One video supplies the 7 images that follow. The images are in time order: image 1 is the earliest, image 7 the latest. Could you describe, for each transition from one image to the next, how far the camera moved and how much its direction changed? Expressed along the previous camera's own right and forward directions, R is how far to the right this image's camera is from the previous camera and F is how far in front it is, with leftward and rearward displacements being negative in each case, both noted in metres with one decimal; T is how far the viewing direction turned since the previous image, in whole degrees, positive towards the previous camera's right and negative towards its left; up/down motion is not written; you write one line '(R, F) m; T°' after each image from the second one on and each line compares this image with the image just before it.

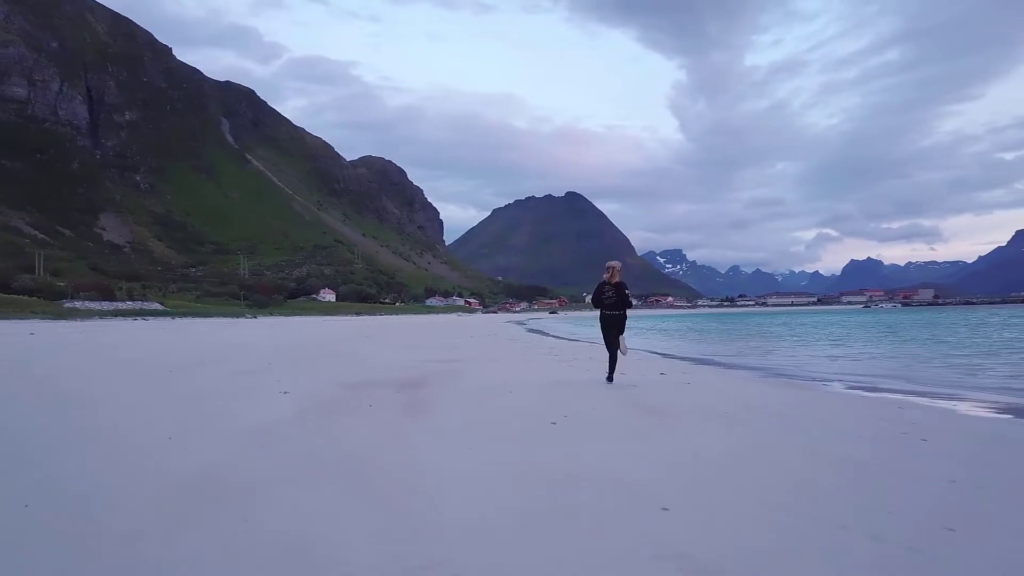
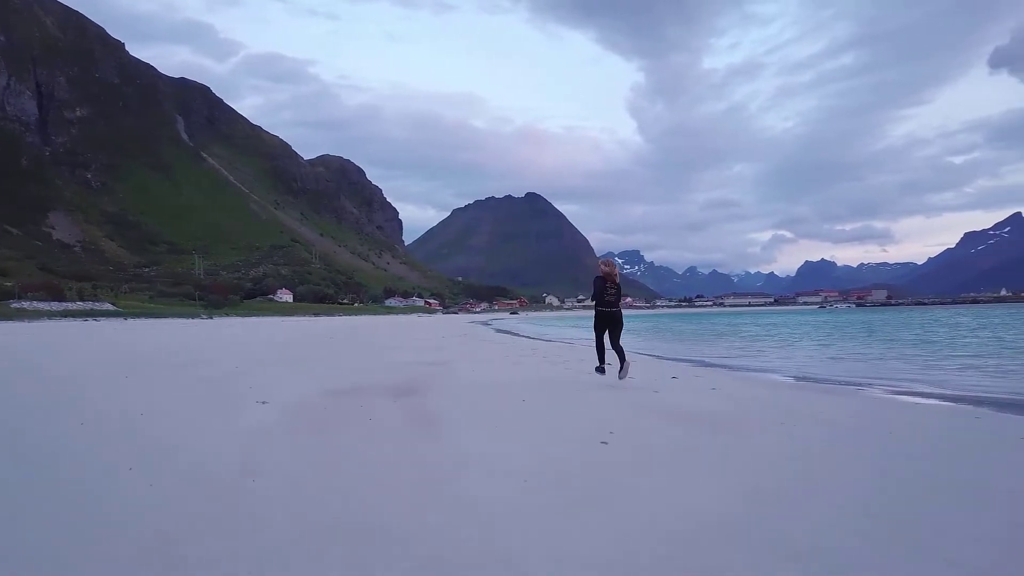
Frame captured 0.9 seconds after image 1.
(-0.2, +0.1) m; +3°
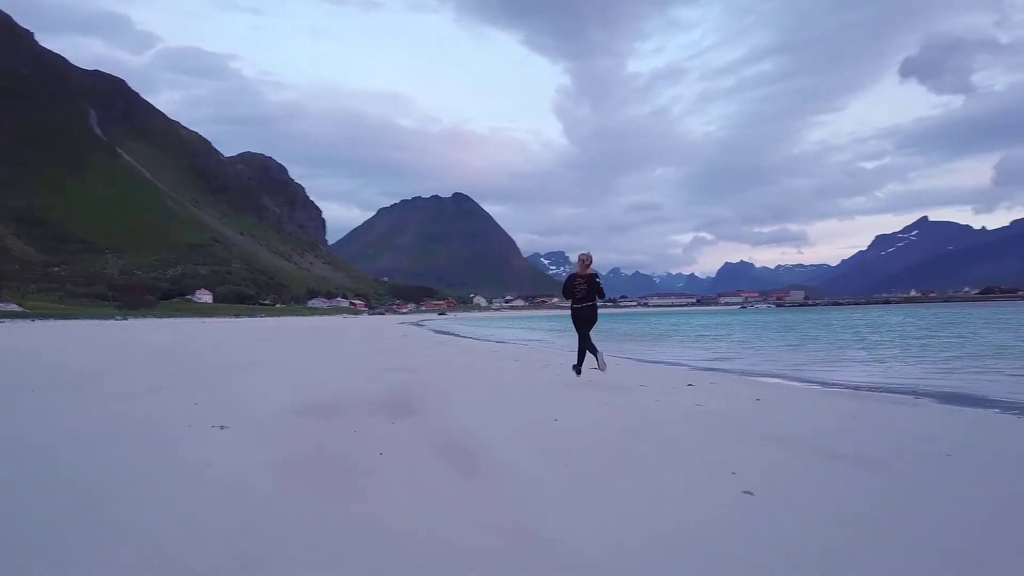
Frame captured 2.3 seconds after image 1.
(-0.3, +0.1) m; +5°
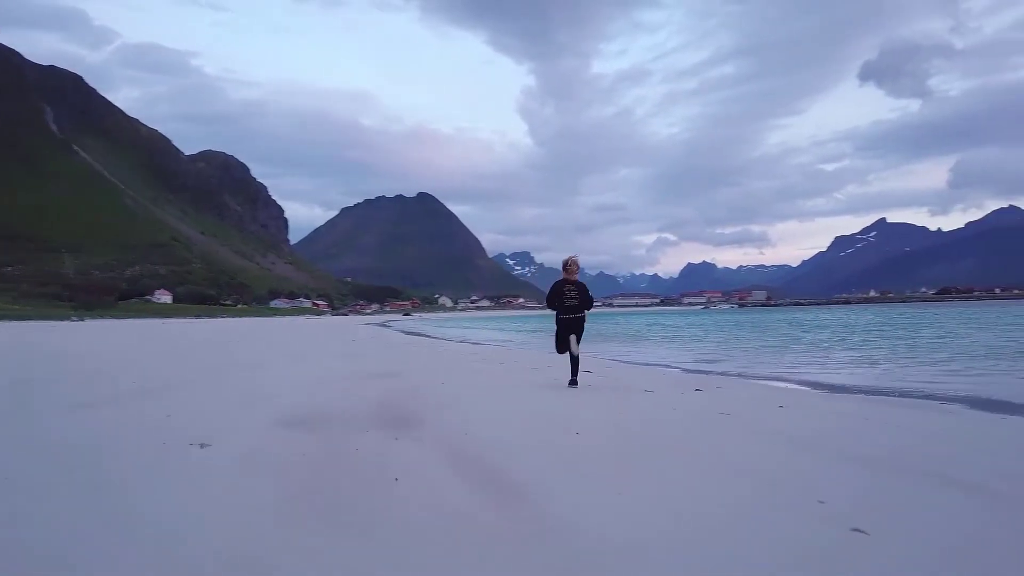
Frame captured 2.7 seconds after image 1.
(-0.2, +0.2) m; +2°
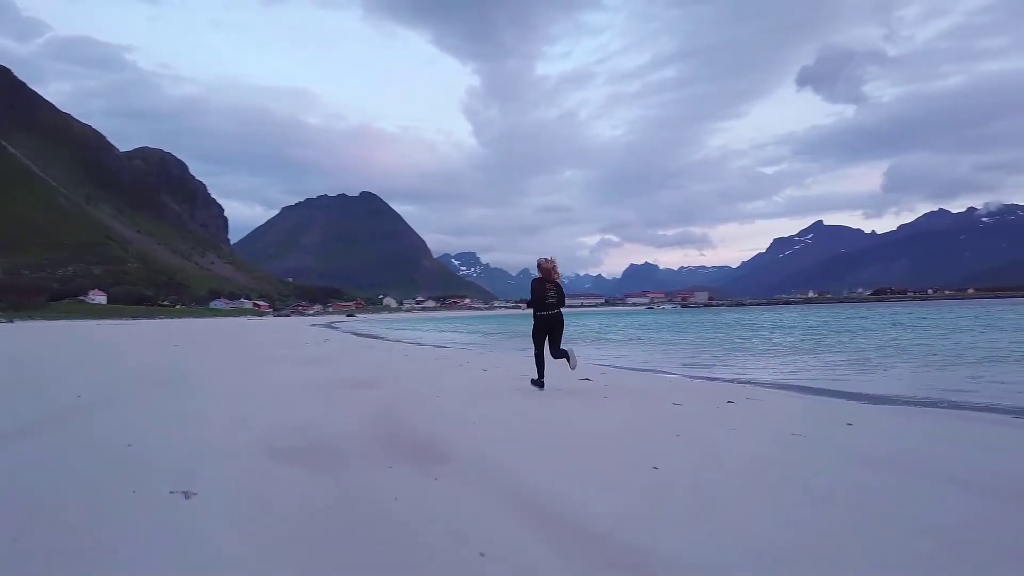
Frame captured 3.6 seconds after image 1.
(-0.4, +0.6) m; +4°
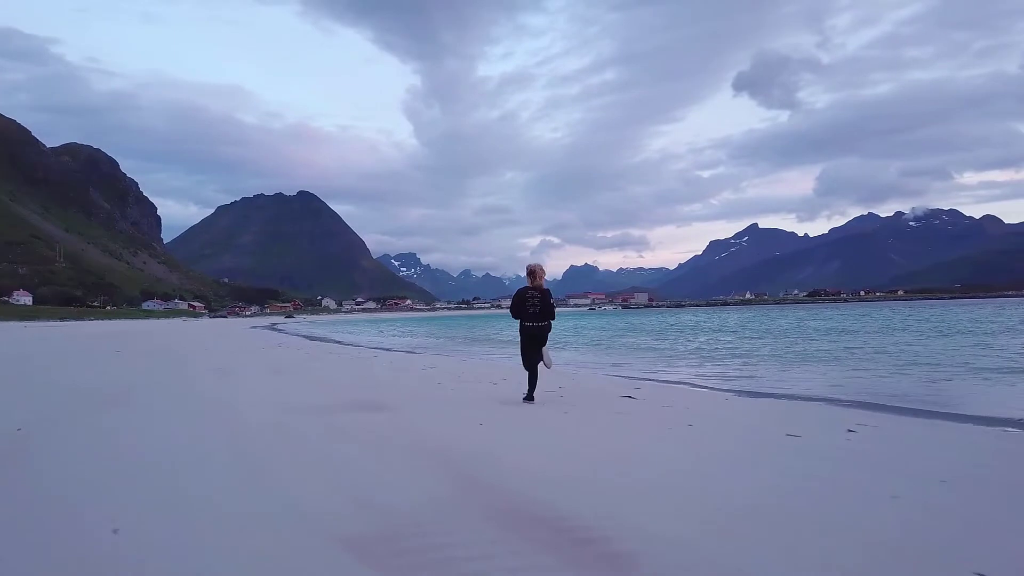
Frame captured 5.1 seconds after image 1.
(-0.9, +0.6) m; +4°
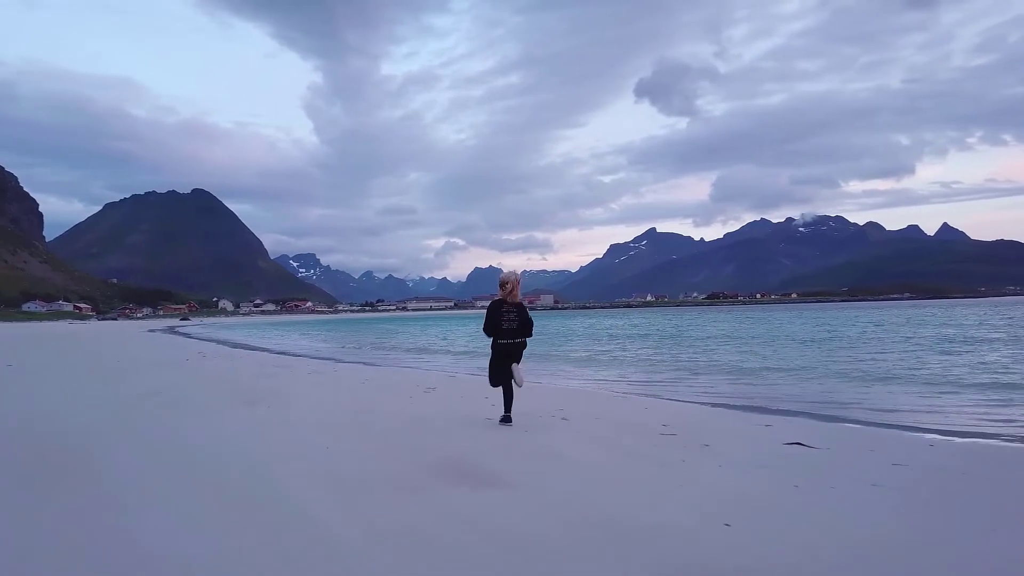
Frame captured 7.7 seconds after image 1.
(-2.4, +1.3) m; +6°
